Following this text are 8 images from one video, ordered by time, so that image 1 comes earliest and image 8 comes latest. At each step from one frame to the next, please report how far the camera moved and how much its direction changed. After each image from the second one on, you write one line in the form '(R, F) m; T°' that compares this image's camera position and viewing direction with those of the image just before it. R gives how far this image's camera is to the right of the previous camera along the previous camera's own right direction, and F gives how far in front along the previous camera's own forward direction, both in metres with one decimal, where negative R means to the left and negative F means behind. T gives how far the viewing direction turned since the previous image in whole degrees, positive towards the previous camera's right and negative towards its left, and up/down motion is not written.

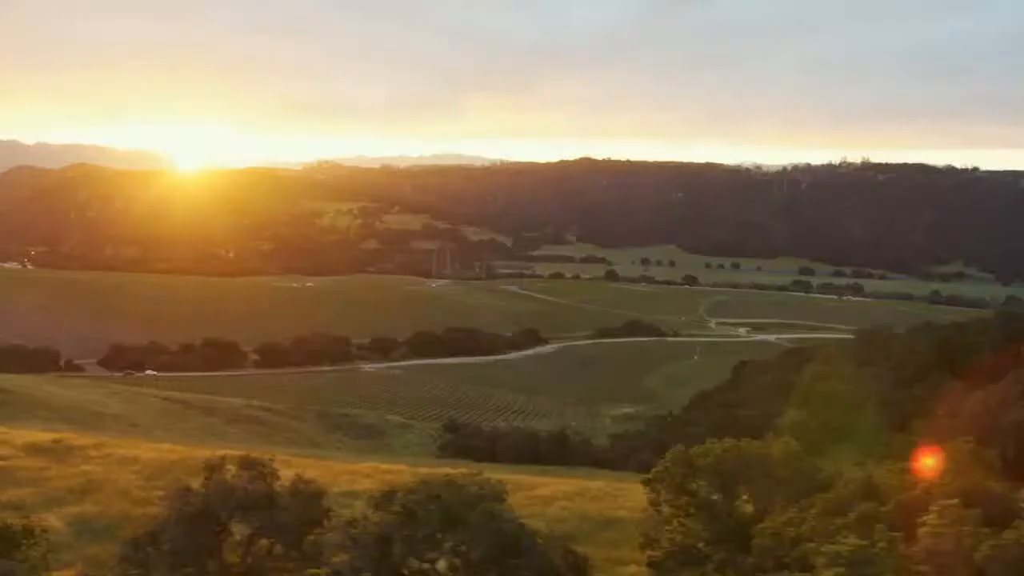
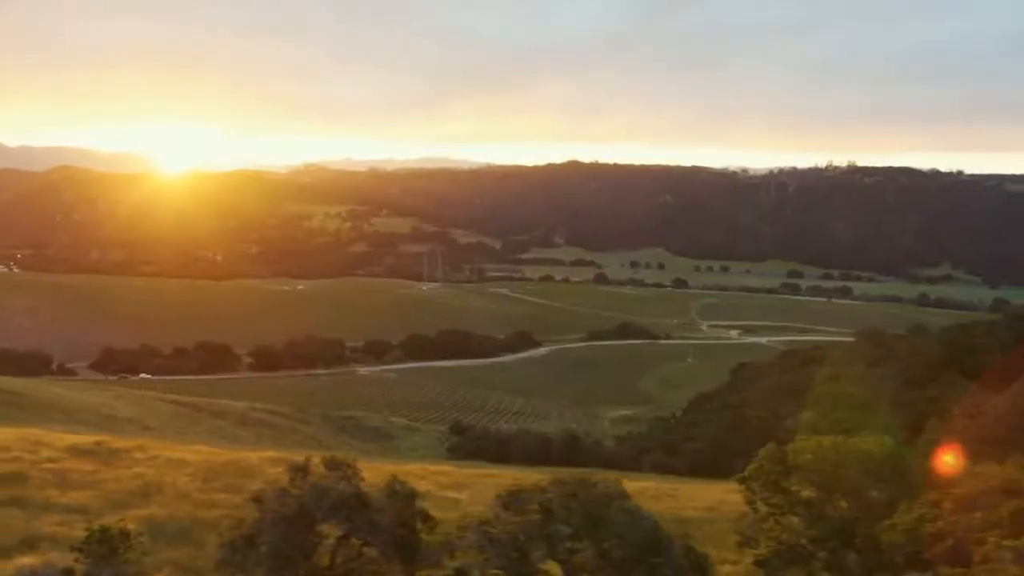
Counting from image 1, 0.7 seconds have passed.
(-0.7, +0.1) m; +1°
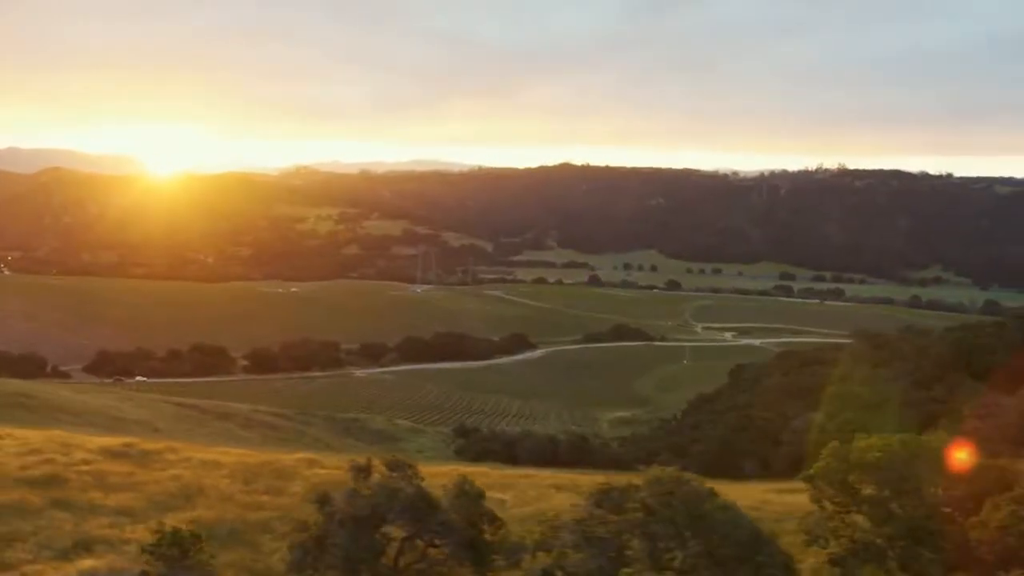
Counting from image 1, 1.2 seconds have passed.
(-0.5, +0.1) m; +1°
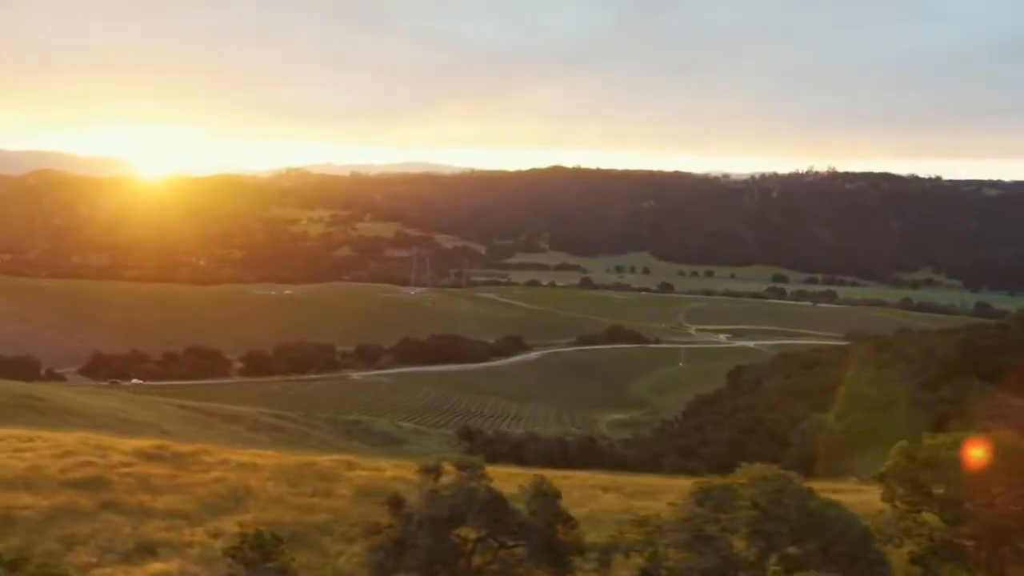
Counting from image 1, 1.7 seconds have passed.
(-0.5, +0.1) m; +1°
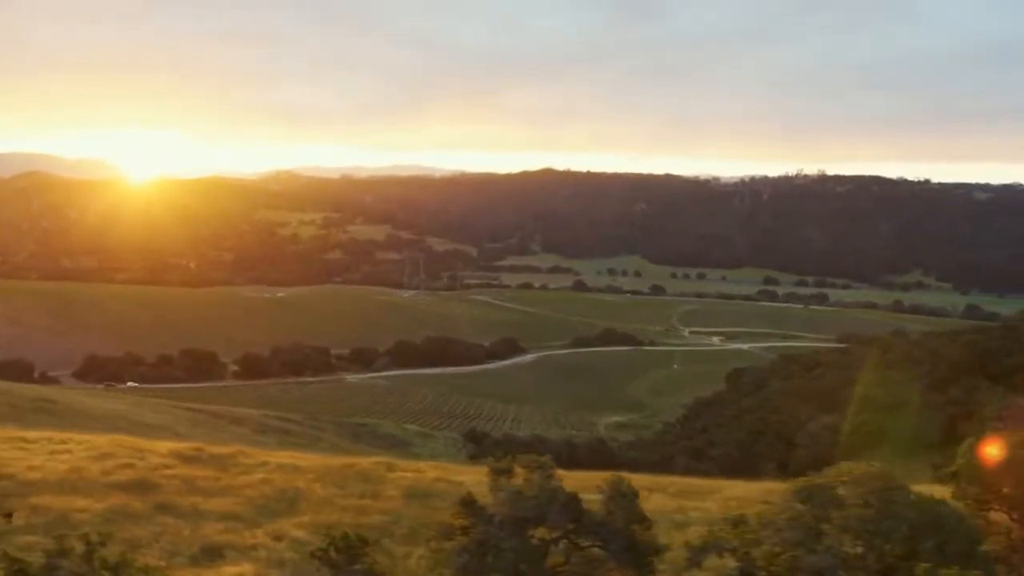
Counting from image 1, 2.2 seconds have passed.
(-0.5, +0.1) m; +1°
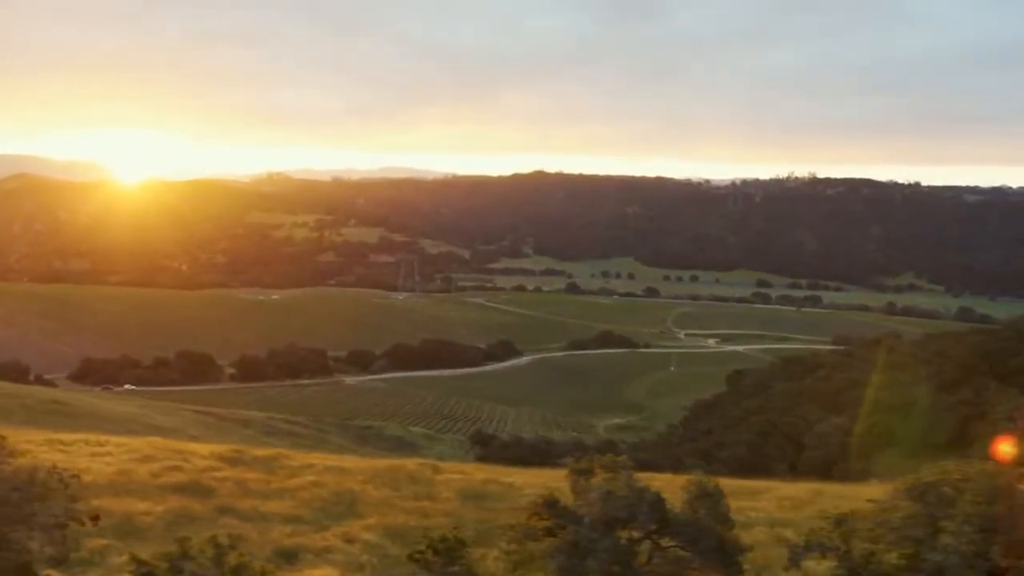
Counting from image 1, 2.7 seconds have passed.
(-0.6, +0.1) m; +1°
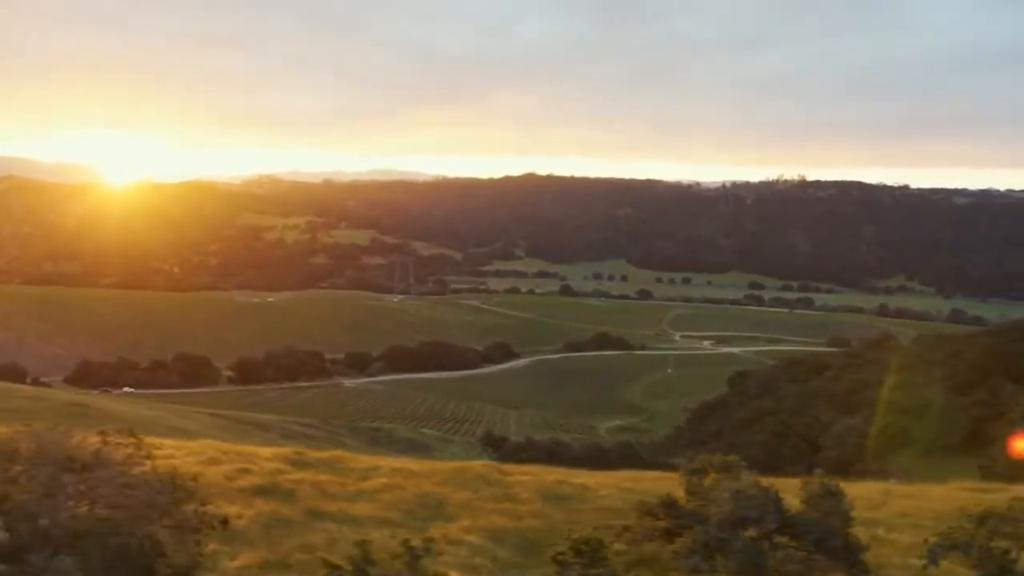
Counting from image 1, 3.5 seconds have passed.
(-0.8, +0.1) m; +1°
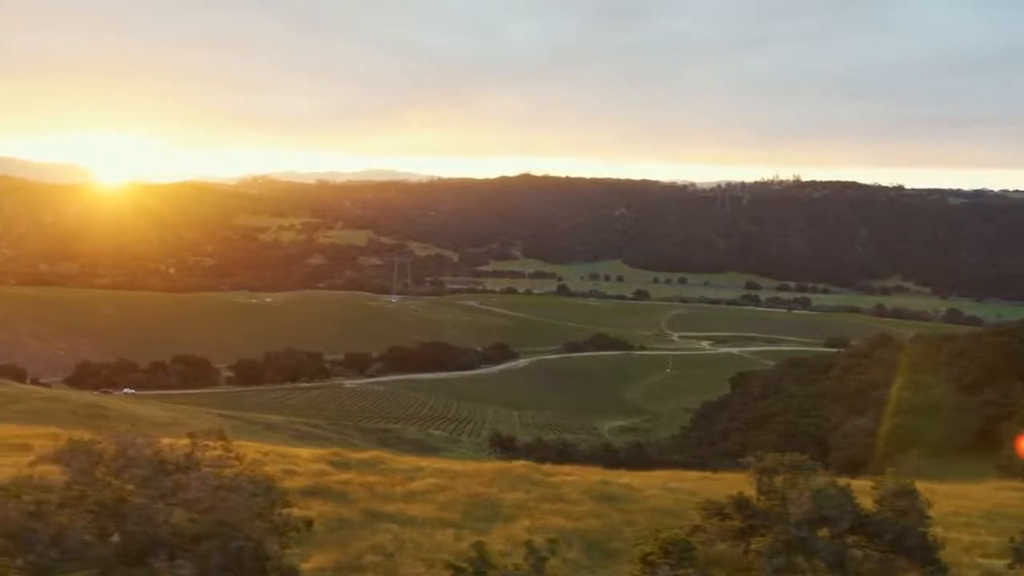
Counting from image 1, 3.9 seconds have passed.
(-0.5, 0.0) m; 0°
